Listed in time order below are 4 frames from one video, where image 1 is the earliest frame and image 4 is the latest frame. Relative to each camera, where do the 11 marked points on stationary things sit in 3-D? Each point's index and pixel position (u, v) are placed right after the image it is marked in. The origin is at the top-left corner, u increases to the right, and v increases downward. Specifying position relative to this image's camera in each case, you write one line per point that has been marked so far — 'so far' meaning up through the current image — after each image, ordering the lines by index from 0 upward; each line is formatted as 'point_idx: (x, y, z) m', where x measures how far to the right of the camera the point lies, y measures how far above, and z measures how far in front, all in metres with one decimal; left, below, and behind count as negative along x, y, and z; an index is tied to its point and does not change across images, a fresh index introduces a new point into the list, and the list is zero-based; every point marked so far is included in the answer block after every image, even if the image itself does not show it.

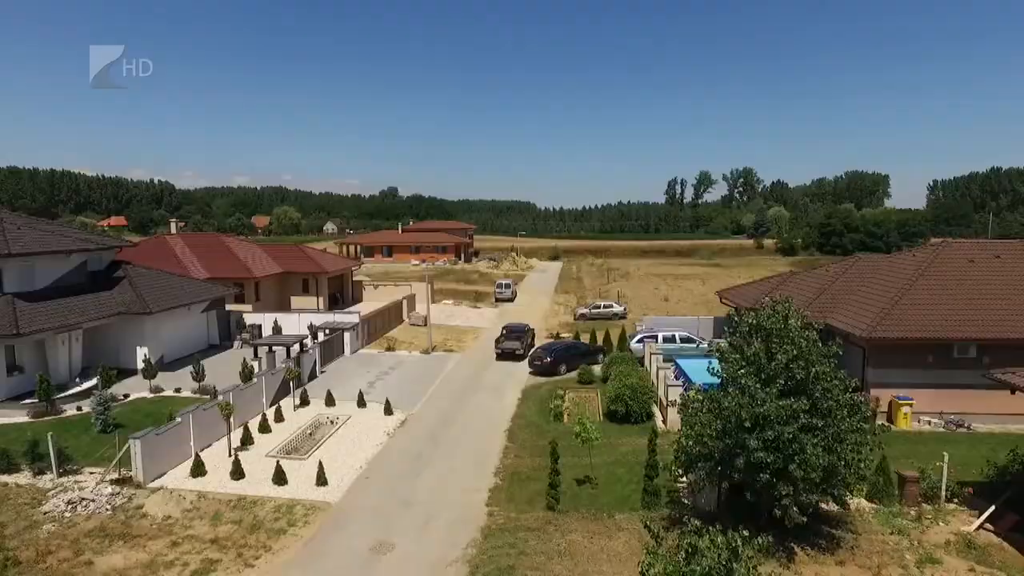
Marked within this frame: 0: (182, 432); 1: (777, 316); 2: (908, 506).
0: (-8.2, -3.6, +15.5) m
1: (+4.8, -0.5, +11.2) m
2: (+7.9, -4.4, +12.4) m
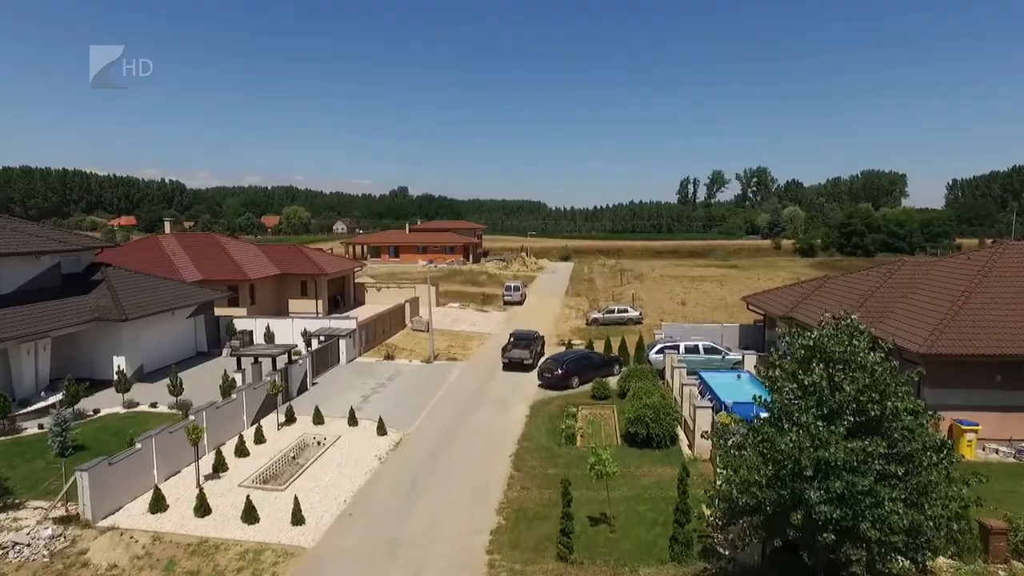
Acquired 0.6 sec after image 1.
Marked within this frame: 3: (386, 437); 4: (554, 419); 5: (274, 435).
0: (-8.1, -3.8, +13.6) m
1: (+4.8, -0.7, +9.1) m
2: (+8.0, -4.6, +10.3) m
3: (-3.6, -4.3, +17.8) m
4: (+1.3, -4.1, +19.3) m
5: (-6.7, -4.2, +17.6) m
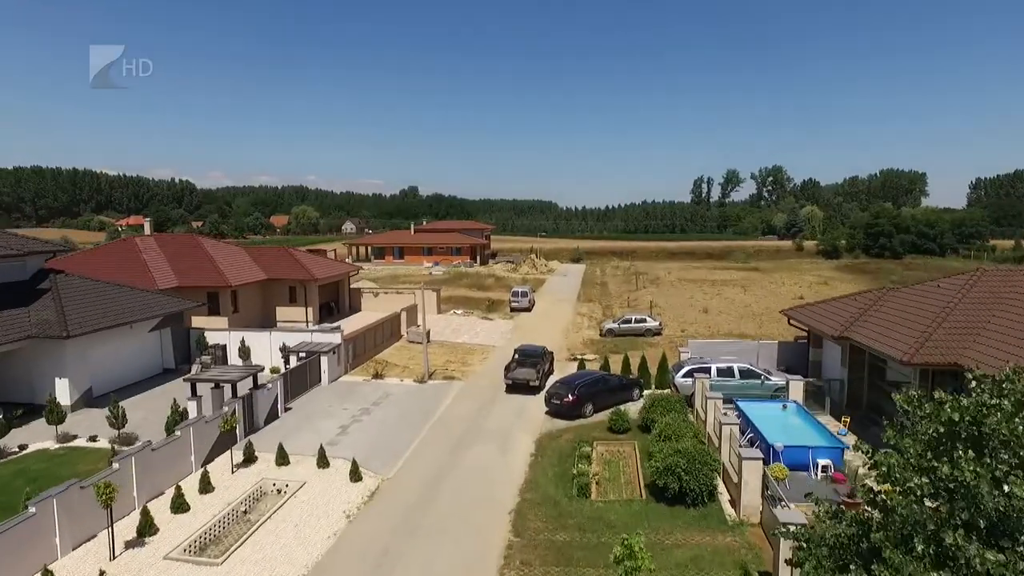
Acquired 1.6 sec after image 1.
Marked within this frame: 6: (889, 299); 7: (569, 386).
0: (-8.2, -4.1, +10.7) m
1: (+4.7, -1.1, +6.0) m
2: (+7.8, -5.0, +7.0) m
3: (-3.6, -4.6, +14.7) m
4: (+1.3, -4.5, +16.2) m
5: (-6.7, -4.5, +14.6) m
6: (+11.0, -0.3, +18.3) m
7: (+1.7, -3.0, +19.2) m
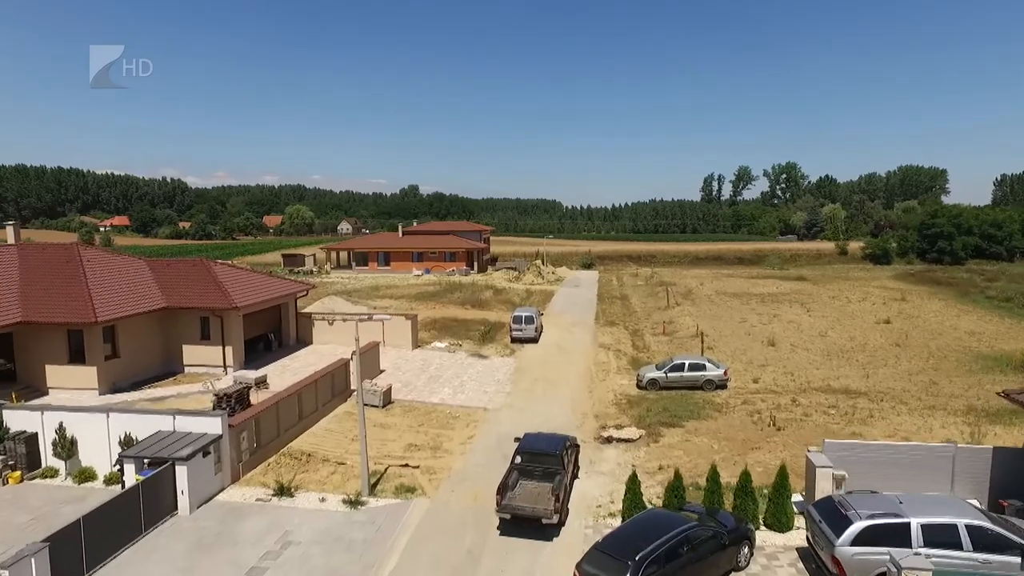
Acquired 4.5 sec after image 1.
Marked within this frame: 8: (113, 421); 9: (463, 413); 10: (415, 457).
0: (-8.3, -5.4, +1.0) m
1: (+4.6, -2.3, -3.7) m
2: (+7.7, -6.2, -2.7) m
3: (-3.7, -5.8, +5.1) m
4: (+1.3, -5.7, +6.5) m
5: (-6.8, -5.8, +5.0) m
6: (+11.0, -1.5, +8.5) m
7: (+1.7, -4.2, +9.5) m
8: (-9.3, -3.1, +14.6) m
9: (-1.6, -4.0, +20.2) m
10: (-2.5, -4.4, +16.5) m
